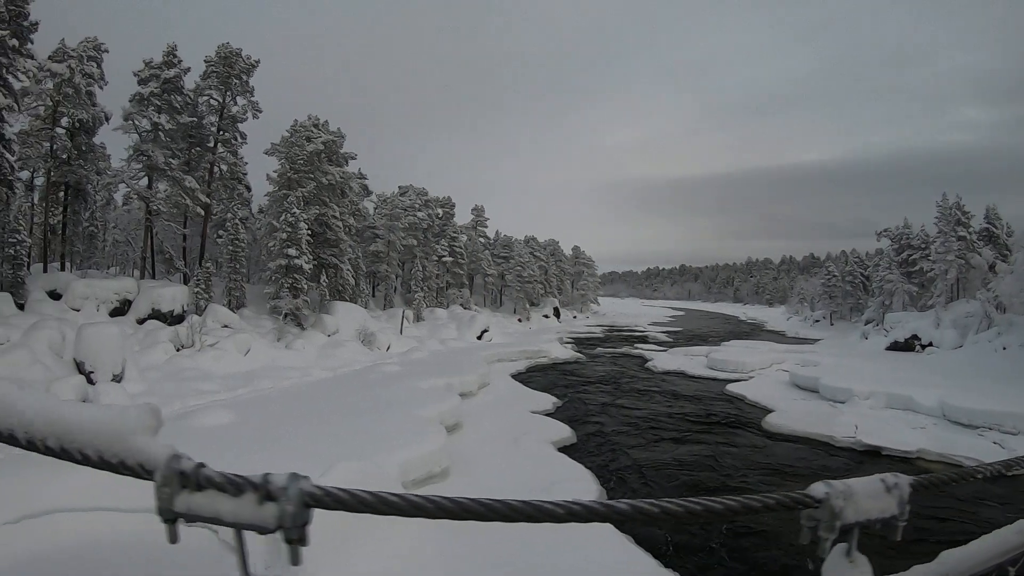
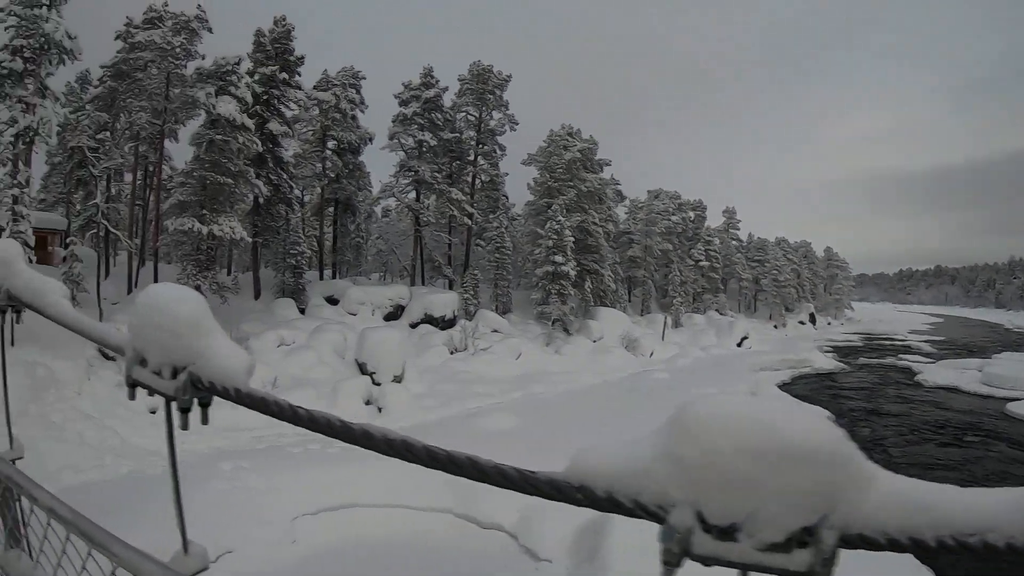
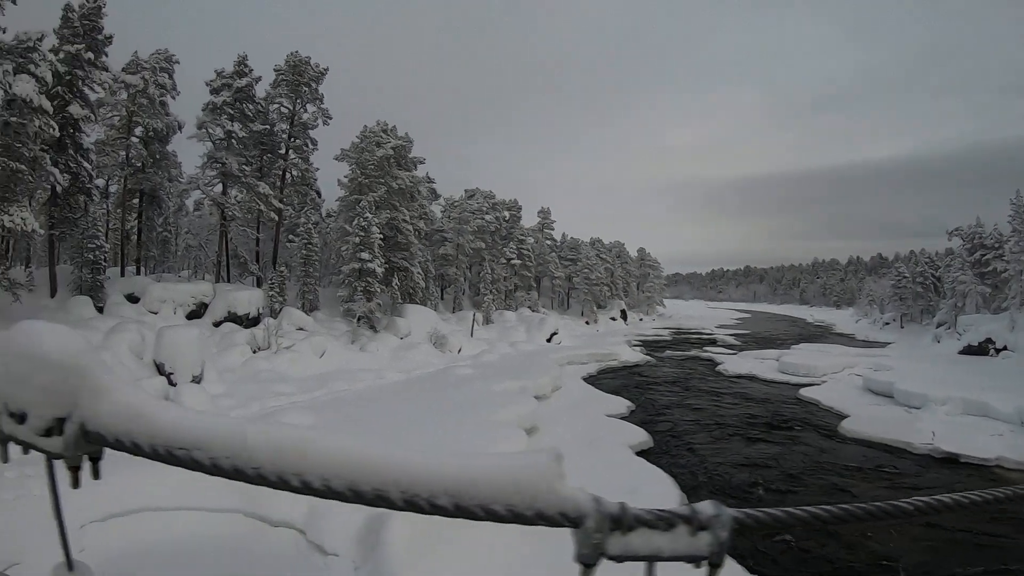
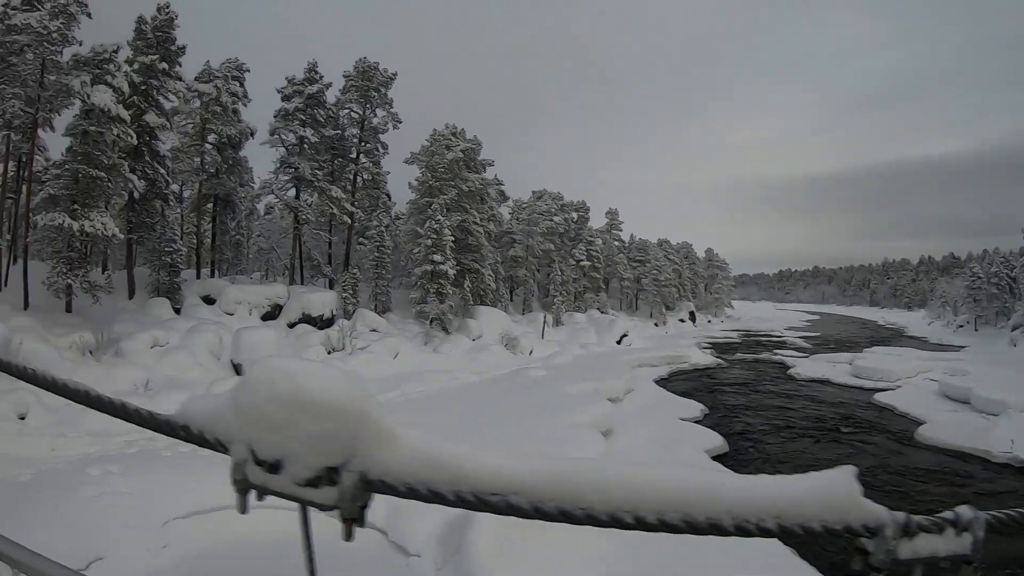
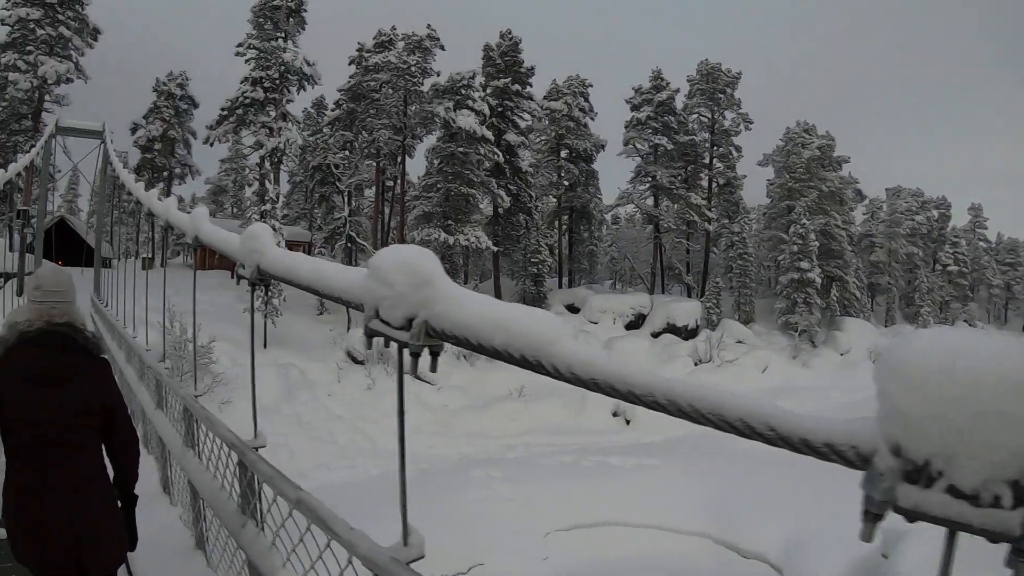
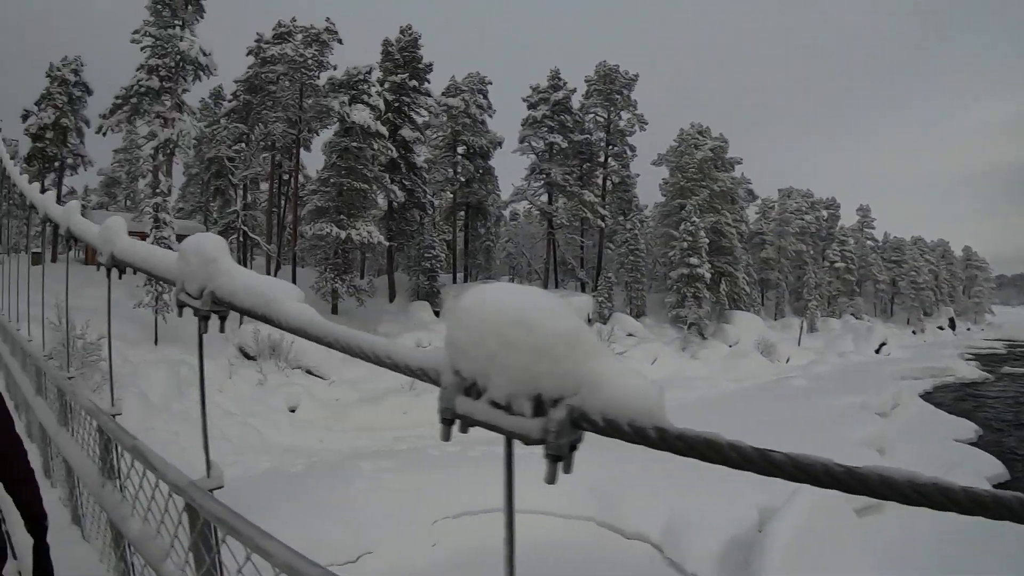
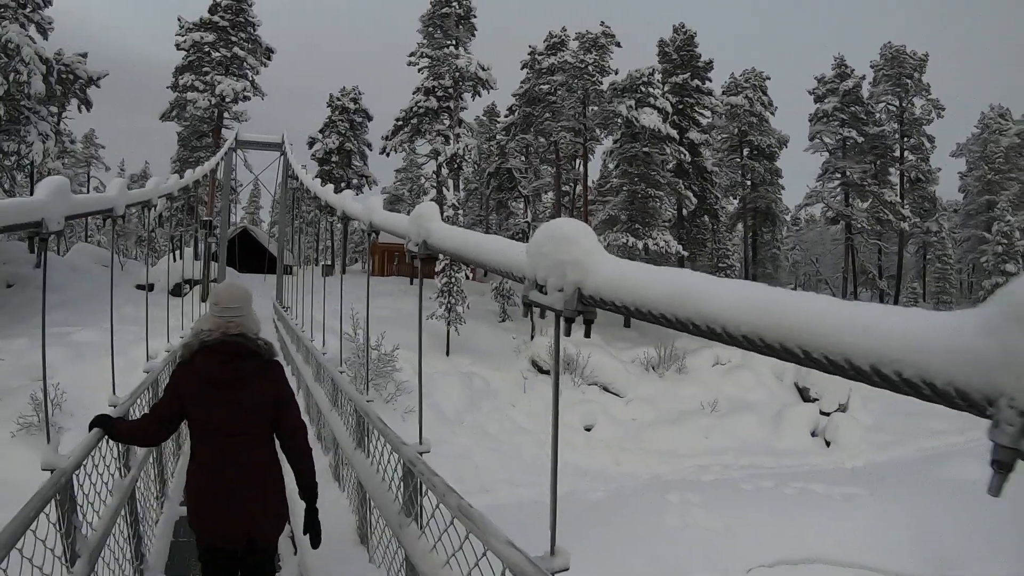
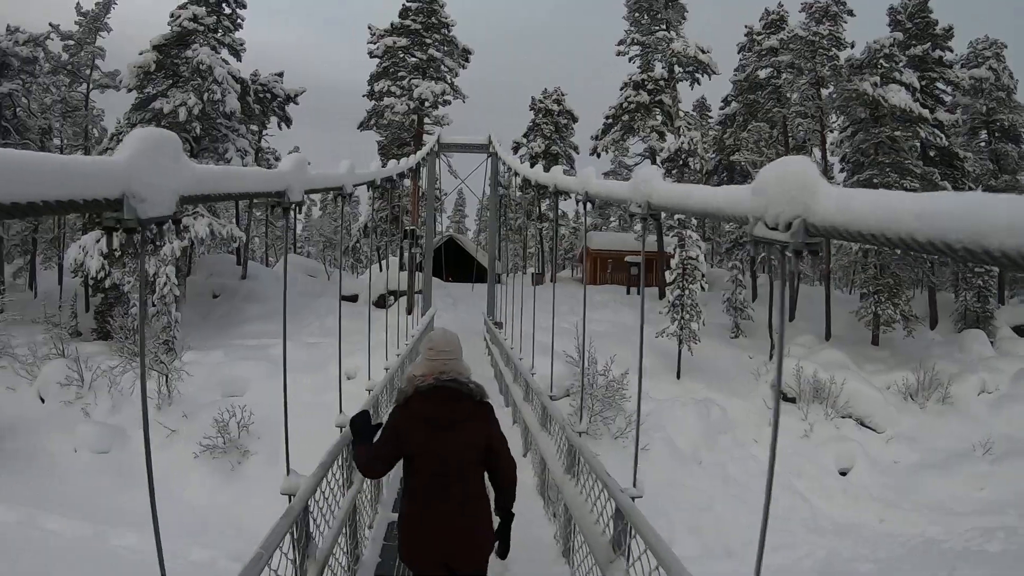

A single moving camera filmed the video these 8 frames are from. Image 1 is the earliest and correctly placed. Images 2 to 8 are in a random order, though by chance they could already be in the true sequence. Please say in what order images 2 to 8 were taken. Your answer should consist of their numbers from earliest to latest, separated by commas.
3, 4, 2, 6, 5, 7, 8
